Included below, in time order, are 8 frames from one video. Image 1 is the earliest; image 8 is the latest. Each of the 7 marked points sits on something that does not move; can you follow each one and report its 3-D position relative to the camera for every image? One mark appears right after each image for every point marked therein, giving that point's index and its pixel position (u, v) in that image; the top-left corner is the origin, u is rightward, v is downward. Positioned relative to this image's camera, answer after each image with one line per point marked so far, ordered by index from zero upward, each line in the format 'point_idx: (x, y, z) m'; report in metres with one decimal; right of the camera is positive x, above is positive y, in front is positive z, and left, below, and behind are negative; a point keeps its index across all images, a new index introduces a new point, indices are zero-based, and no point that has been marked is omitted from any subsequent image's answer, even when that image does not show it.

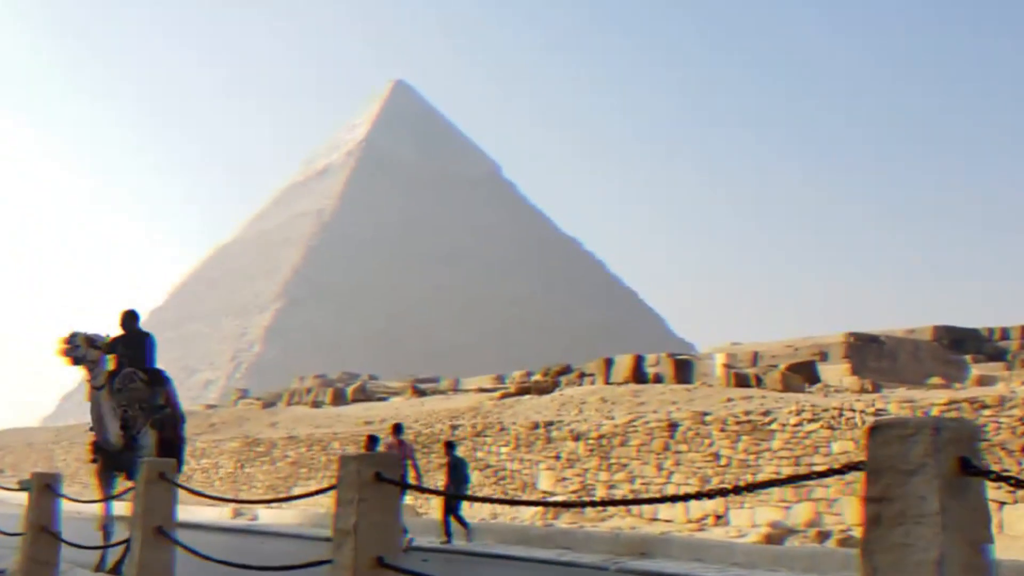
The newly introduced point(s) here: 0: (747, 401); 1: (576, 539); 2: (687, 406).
0: (+4.1, -1.9, +18.9) m
1: (+0.7, -2.6, +11.7) m
2: (+3.2, -2.1, +19.8) m
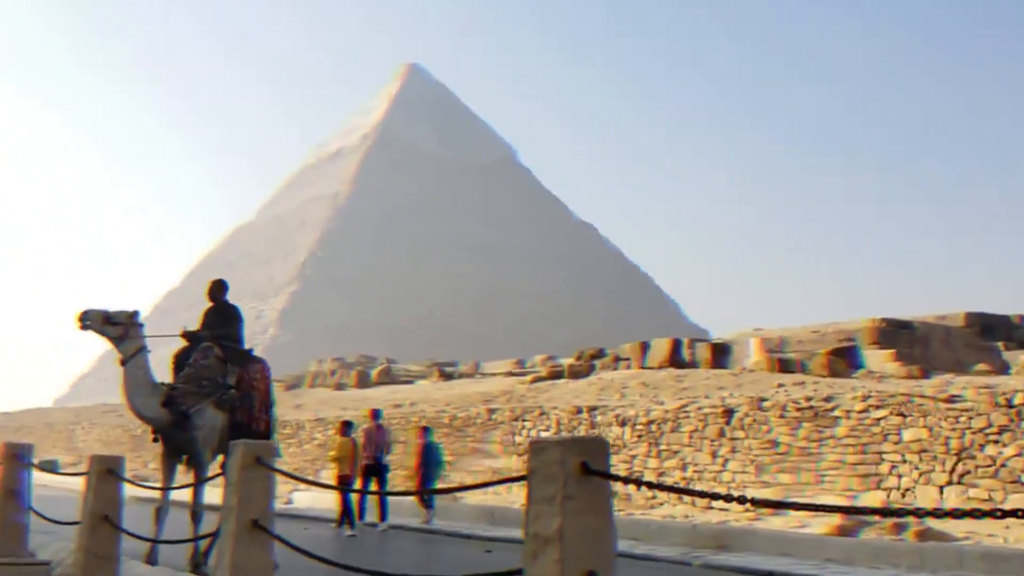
0: (+4.8, -1.6, +18.2) m
1: (+1.3, -2.4, +10.9) m
2: (+3.9, -1.8, +19.1) m
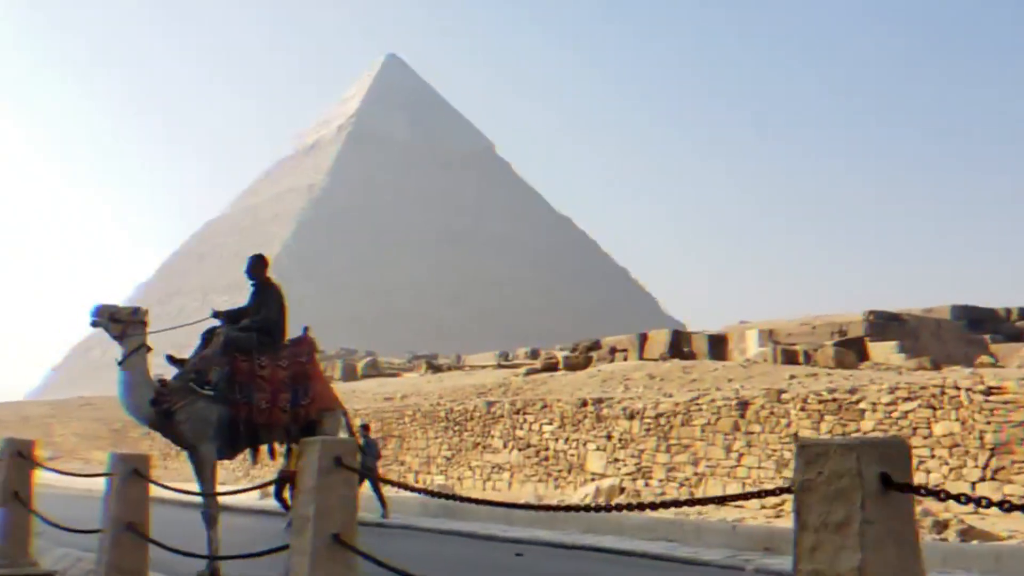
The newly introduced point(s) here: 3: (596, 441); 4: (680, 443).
0: (+4.9, -1.4, +17.6) m
1: (+1.6, -2.2, +10.3) m
2: (+4.0, -1.6, +18.5) m
3: (+1.4, -2.5, +18.4) m
4: (+2.6, -2.3, +17.0) m
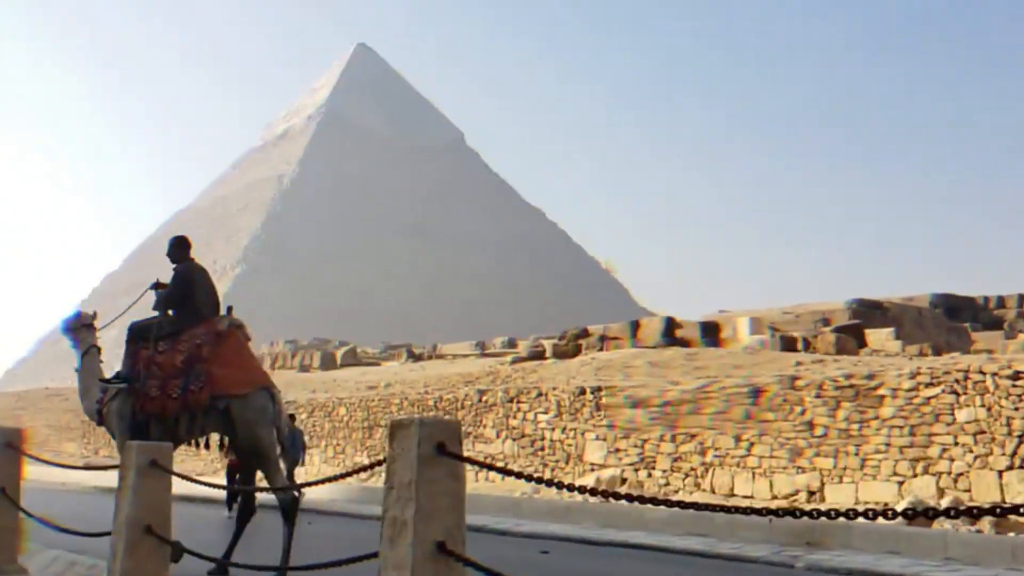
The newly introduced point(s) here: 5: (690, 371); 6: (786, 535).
0: (+4.9, -1.2, +17.0) m
1: (+1.8, -2.1, +9.6) m
2: (+3.9, -1.3, +17.9) m
3: (+1.3, -2.3, +17.7) m
4: (+2.6, -2.1, +16.4) m
5: (+3.1, -1.4, +19.2) m
6: (+2.2, -2.0, +9.1) m
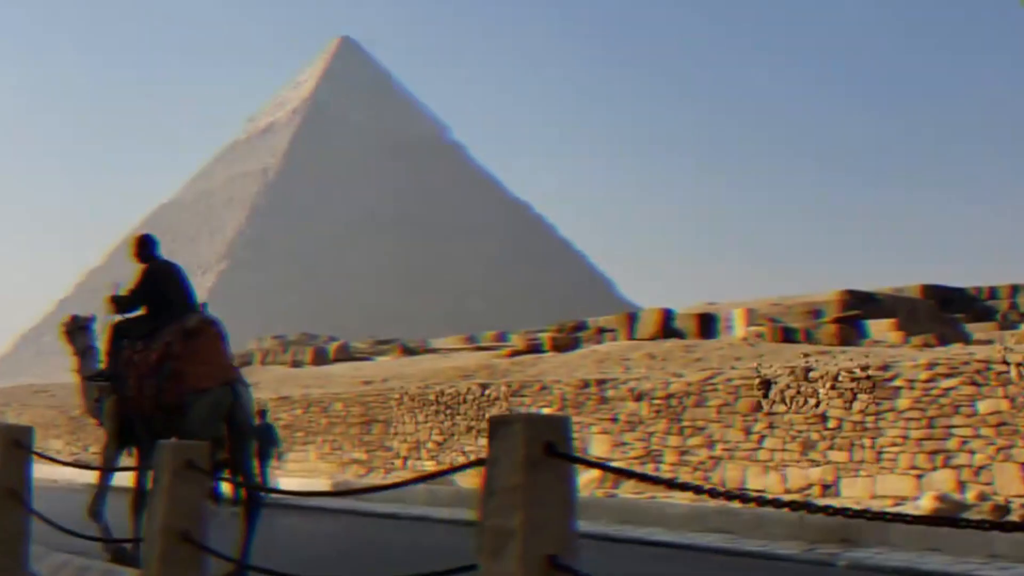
0: (+4.9, -1.0, +16.7) m
1: (+1.9, -2.0, +9.3) m
2: (+3.9, -1.2, +17.6) m
3: (+1.4, -2.1, +17.4) m
4: (+2.6, -2.0, +16.1) m
5: (+3.1, -1.3, +18.9) m
6: (+2.4, -1.9, +8.8) m
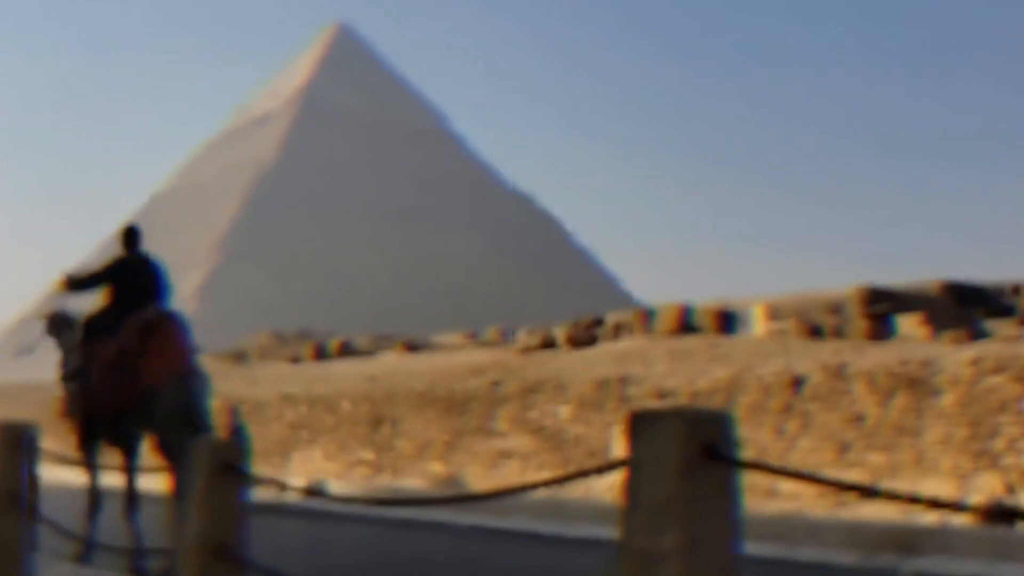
0: (+5.1, -0.9, +15.9) m
1: (+2.1, -1.9, +8.5) m
2: (+4.2, -1.1, +16.8) m
3: (+1.6, -2.0, +16.6) m
4: (+2.8, -1.8, +15.3) m
5: (+3.3, -1.2, +18.1) m
6: (+2.6, -1.8, +8.0) m
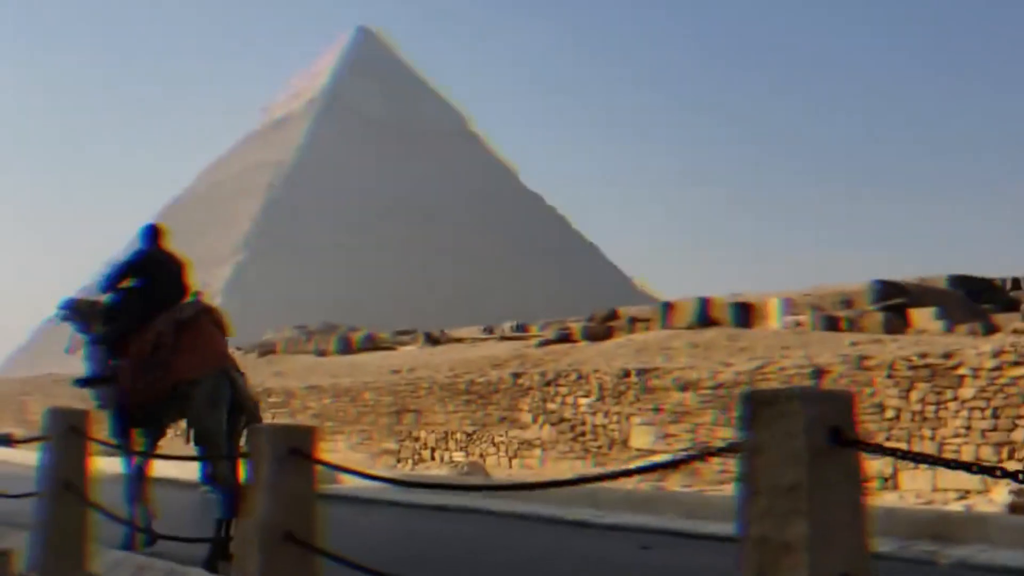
0: (+5.5, -0.8, +16.1) m
1: (+2.4, -1.8, +8.8) m
2: (+4.6, -1.0, +17.0) m
3: (+2.0, -1.9, +16.9) m
4: (+3.2, -1.8, +15.5) m
5: (+3.7, -1.1, +18.4) m
6: (+2.9, -1.8, +8.3) m
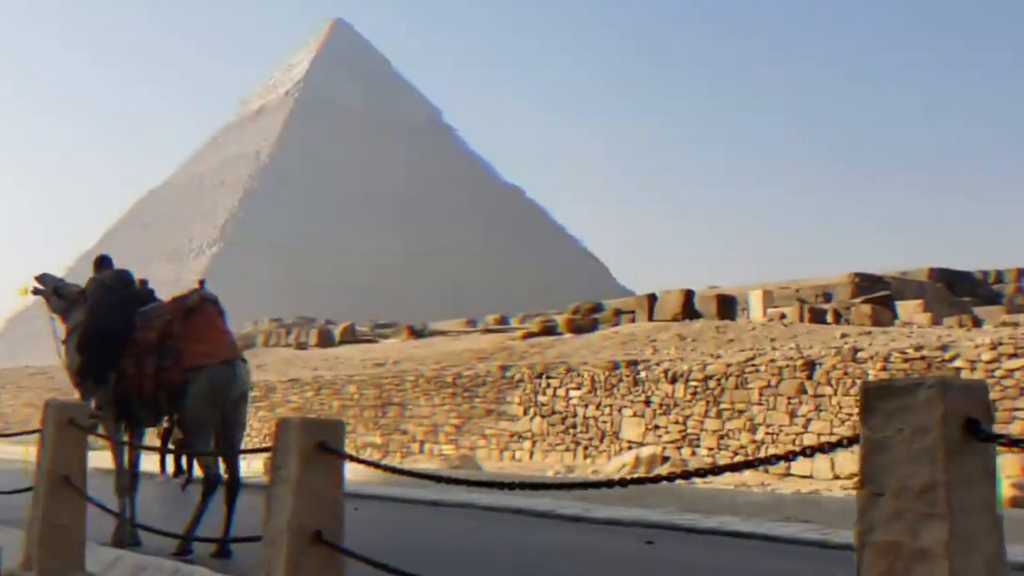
0: (+5.4, -0.7, +16.1) m
1: (+2.4, -1.7, +8.6) m
2: (+4.4, -0.8, +16.9) m
3: (+1.8, -1.8, +16.7) m
4: (+3.1, -1.6, +15.4) m
5: (+3.5, -0.9, +18.2) m
6: (+2.9, -1.7, +8.2) m
